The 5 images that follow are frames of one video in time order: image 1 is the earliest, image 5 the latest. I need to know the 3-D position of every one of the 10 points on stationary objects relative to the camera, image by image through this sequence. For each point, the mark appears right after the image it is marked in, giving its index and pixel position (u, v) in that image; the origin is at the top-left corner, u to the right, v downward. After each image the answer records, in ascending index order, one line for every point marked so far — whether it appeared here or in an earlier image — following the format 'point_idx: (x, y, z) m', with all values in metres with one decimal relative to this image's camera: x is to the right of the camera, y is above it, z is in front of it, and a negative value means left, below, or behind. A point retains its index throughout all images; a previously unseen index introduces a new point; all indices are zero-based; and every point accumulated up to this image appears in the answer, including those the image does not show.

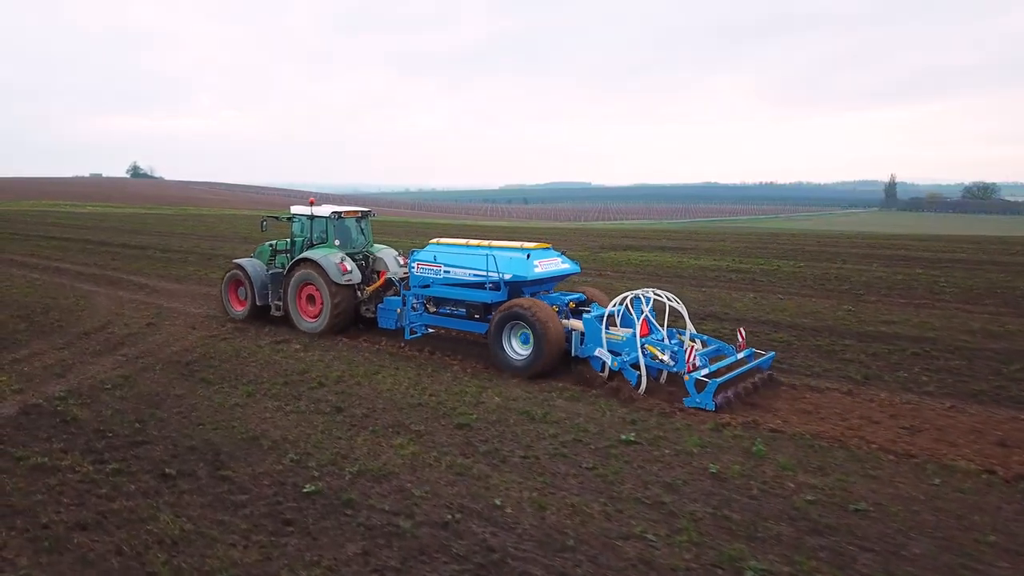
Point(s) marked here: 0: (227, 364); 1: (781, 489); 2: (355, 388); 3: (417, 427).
0: (-4.4, -1.2, +7.7) m
1: (+2.6, -1.9, +4.7) m
2: (-2.2, -1.4, +6.9) m
3: (-1.1, -1.7, +5.8) m
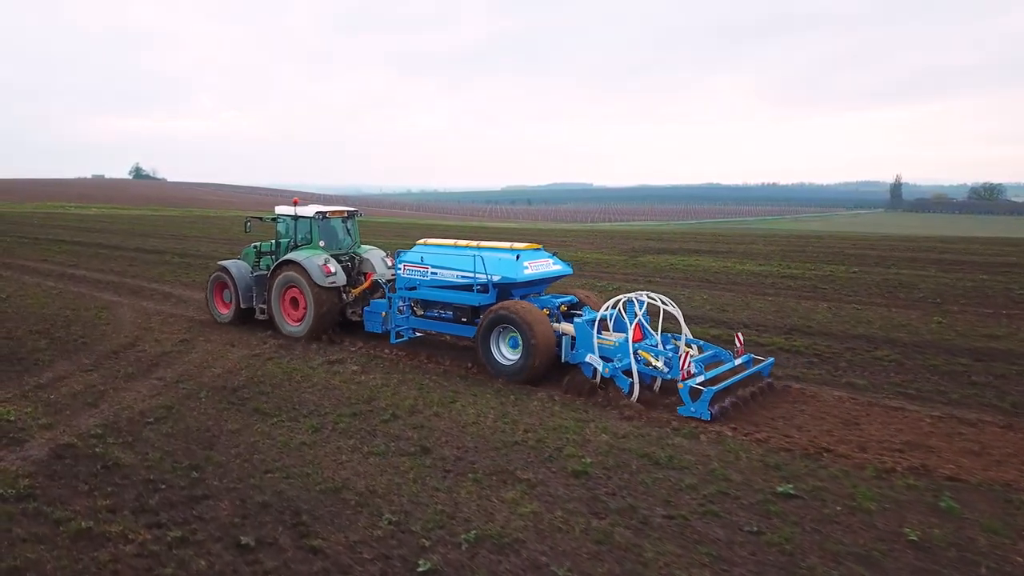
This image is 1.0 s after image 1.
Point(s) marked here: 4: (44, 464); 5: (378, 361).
0: (-3.2, -1.4, +6.8) m
1: (+3.8, -2.1, +3.8) m
2: (-1.0, -1.6, +6.0) m
3: (+0.1, -1.9, +4.9) m
4: (-4.7, -1.8, +4.9) m
5: (-2.1, -1.2, +7.8) m
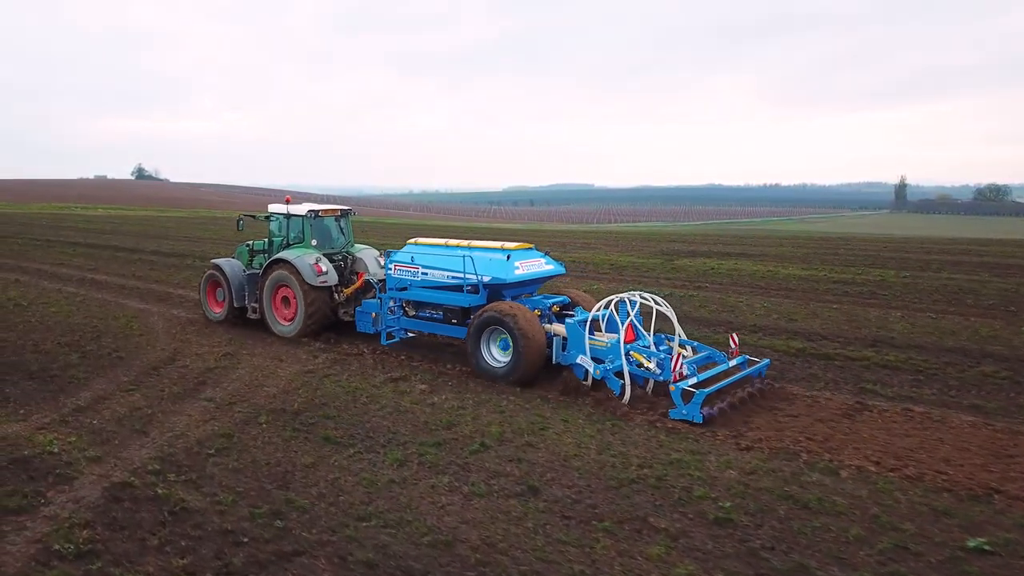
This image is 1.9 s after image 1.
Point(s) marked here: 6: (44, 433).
0: (-2.0, -1.6, +6.1) m
1: (+5.0, -2.3, +3.1) m
2: (+0.2, -1.8, +5.3) m
3: (+1.3, -2.0, +4.2) m
4: (-3.6, -1.9, +4.3) m
5: (-1.0, -1.3, +7.1) m
6: (-5.2, -1.6, +5.5) m
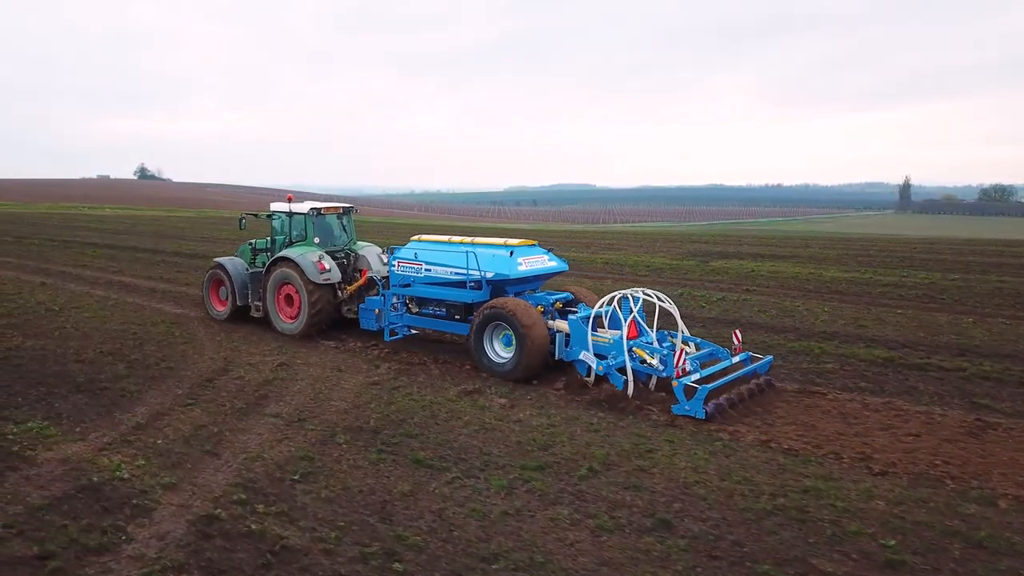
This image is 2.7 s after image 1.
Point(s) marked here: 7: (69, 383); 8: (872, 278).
0: (-0.9, -1.6, +5.6) m
1: (+6.1, -2.4, +2.6) m
2: (+1.3, -1.9, +4.8) m
3: (+2.4, -2.1, +3.7) m
4: (-2.5, -2.0, +3.8) m
5: (+0.1, -1.4, +6.7) m
6: (-4.1, -1.7, +5.0) m
7: (-6.1, -1.3, +6.7) m
8: (+11.5, +0.3, +15.6) m
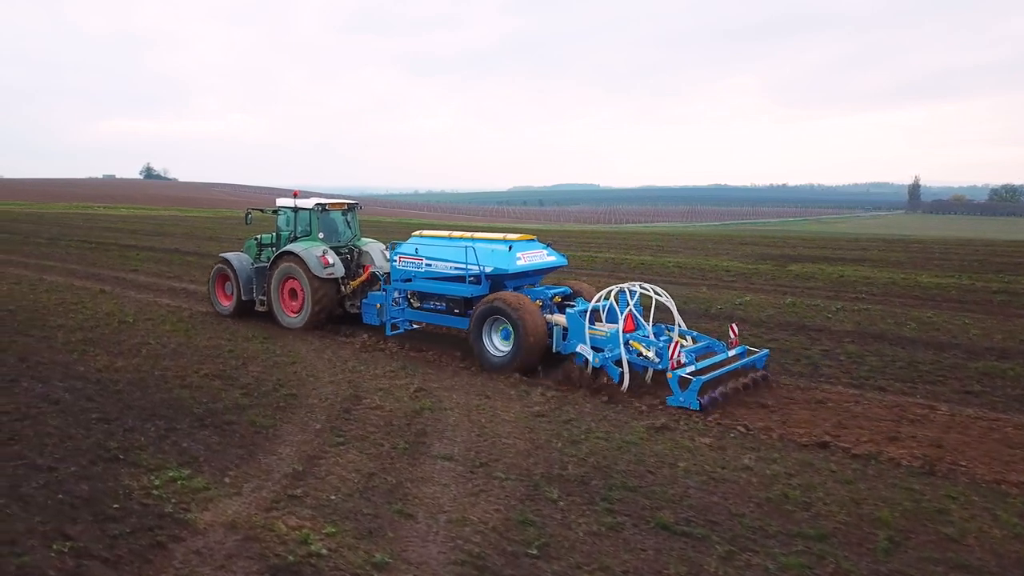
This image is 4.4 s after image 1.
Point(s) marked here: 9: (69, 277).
0: (+1.3, -1.8, +4.6) m
1: (+8.3, -2.6, +1.6) m
2: (+3.5, -2.1, +3.8) m
3: (+4.6, -2.3, +2.8) m
4: (-0.2, -2.2, +2.8) m
5: (+2.4, -1.6, +5.7) m
6: (-1.9, -1.9, +4.1) m
7: (-3.8, -1.5, +5.7) m
8: (+13.8, +0.1, +14.6) m
9: (-11.6, +0.3, +12.9) m
